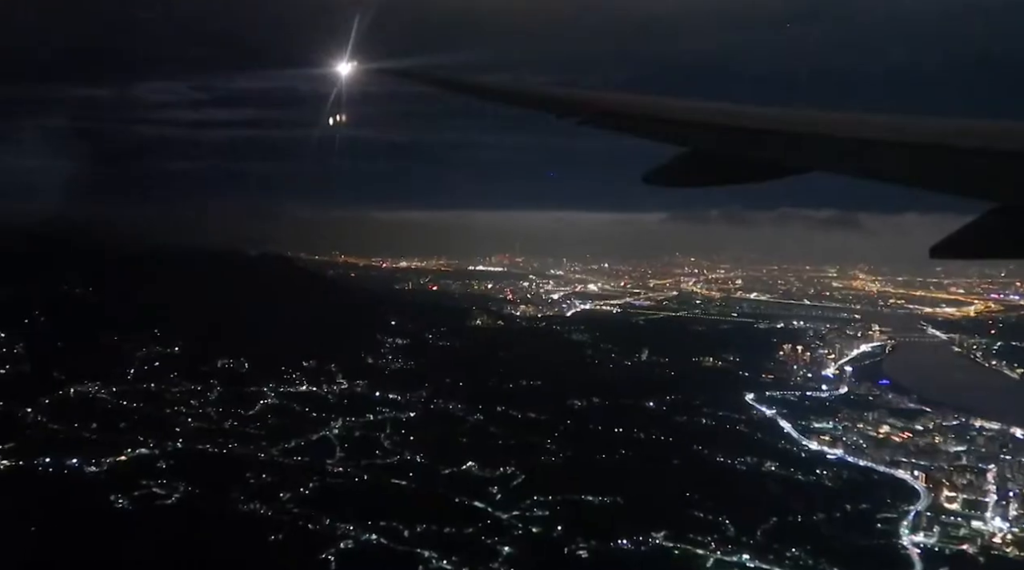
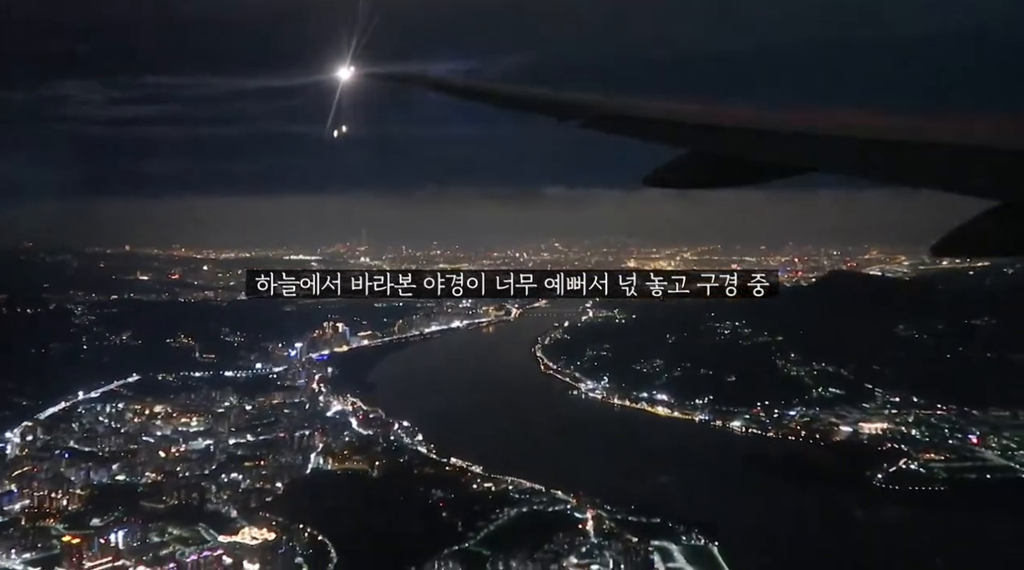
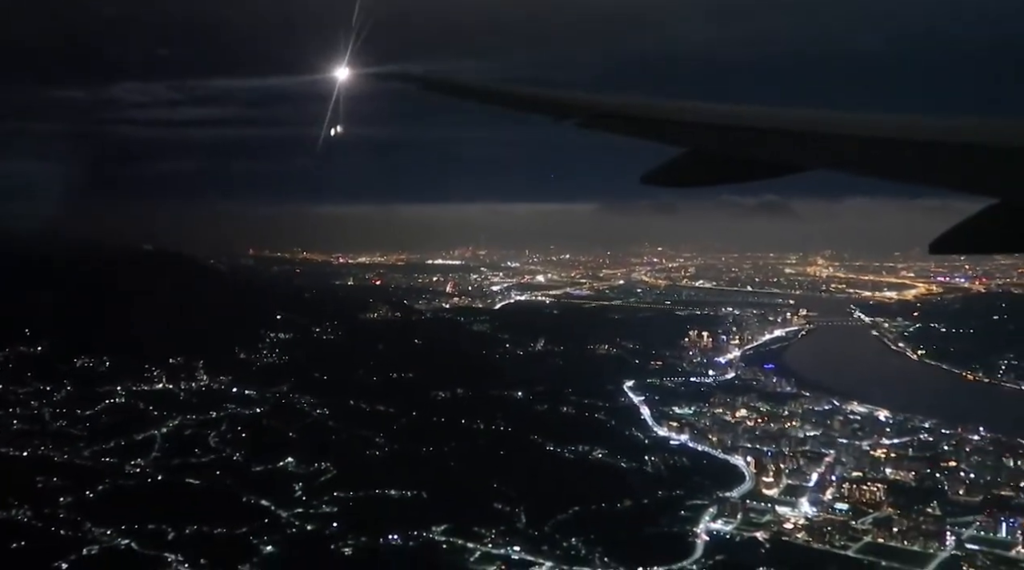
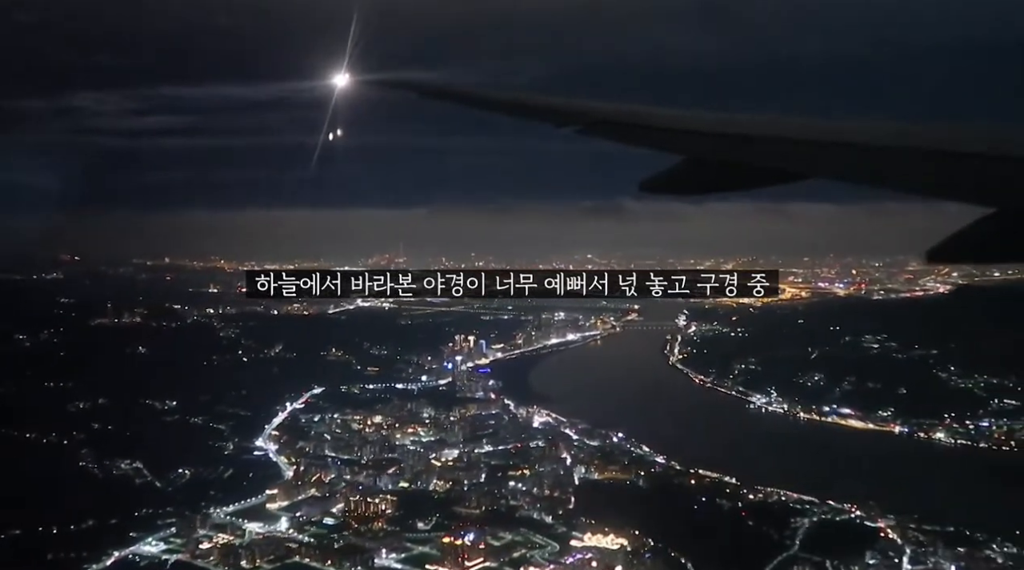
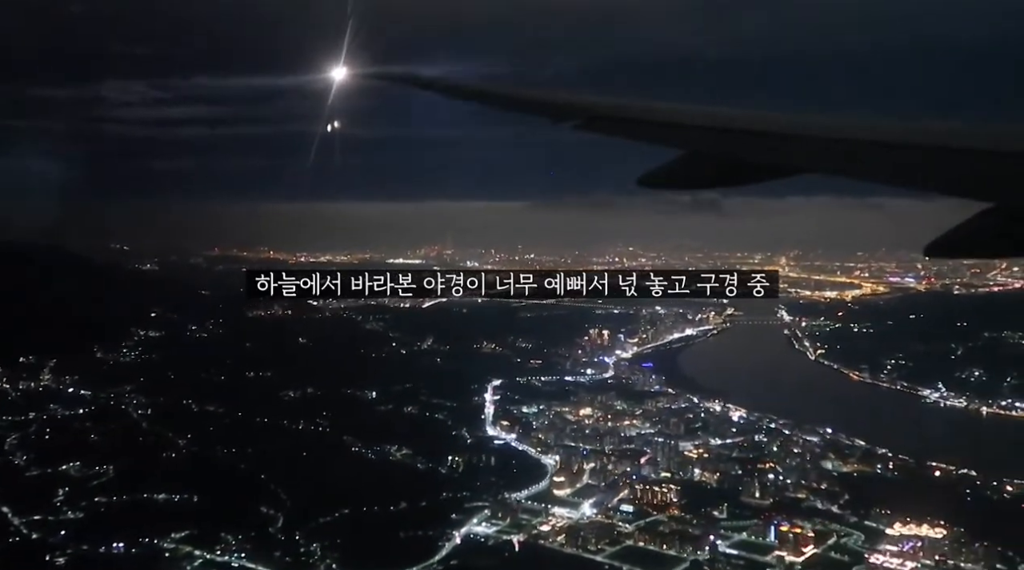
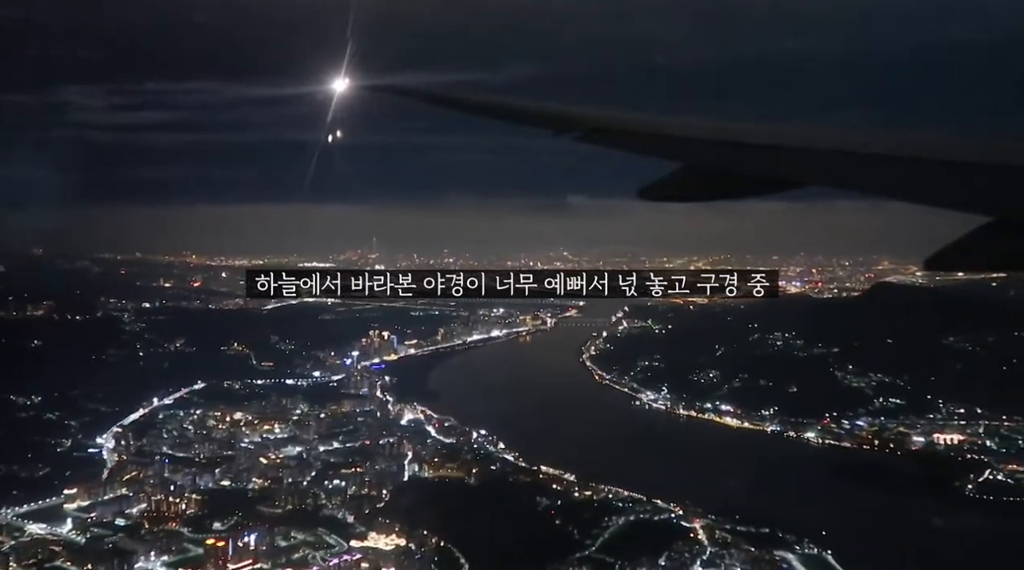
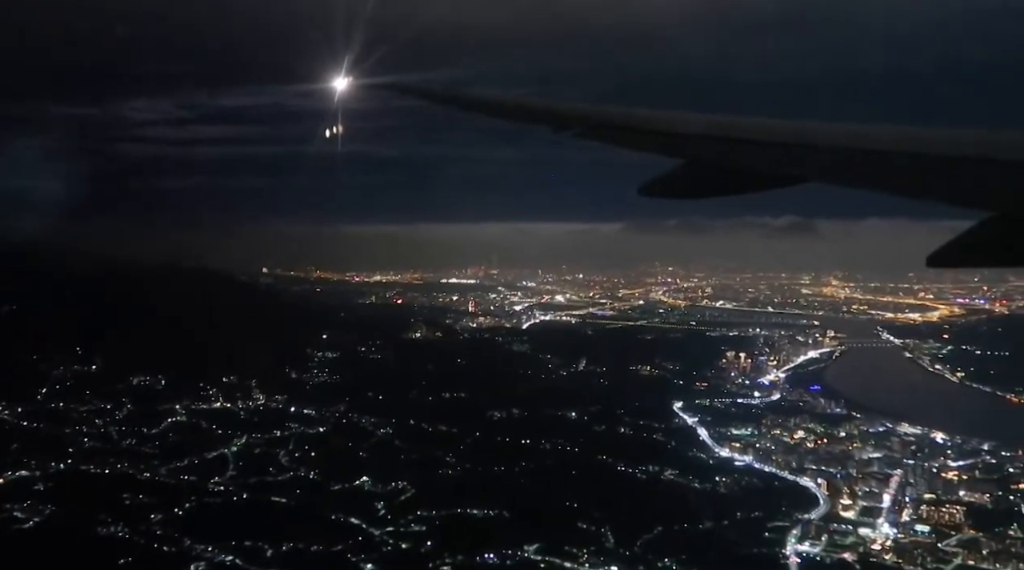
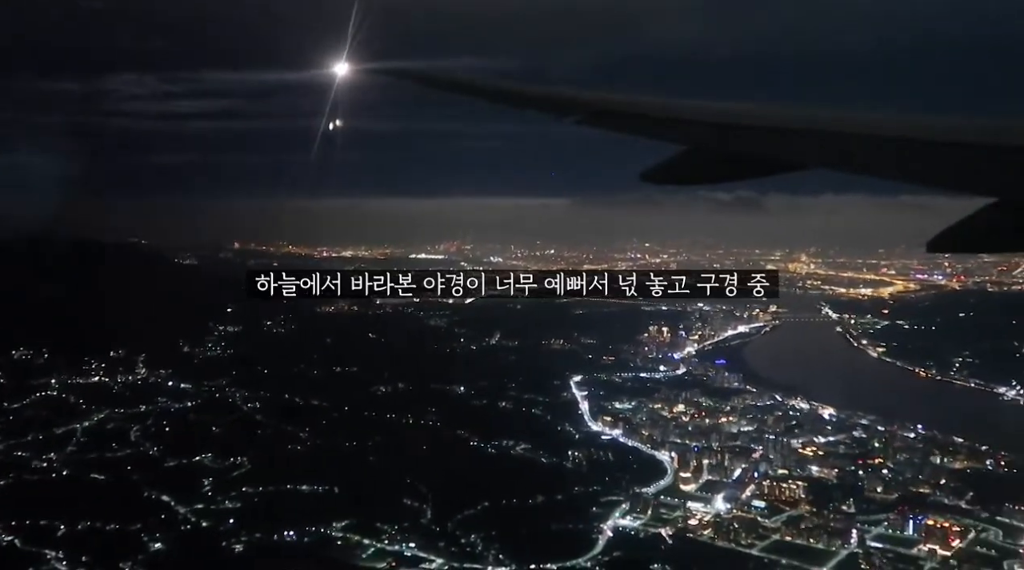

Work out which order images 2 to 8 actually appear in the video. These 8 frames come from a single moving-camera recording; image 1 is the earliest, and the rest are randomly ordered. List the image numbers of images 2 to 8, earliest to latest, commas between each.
7, 3, 8, 5, 4, 6, 2
